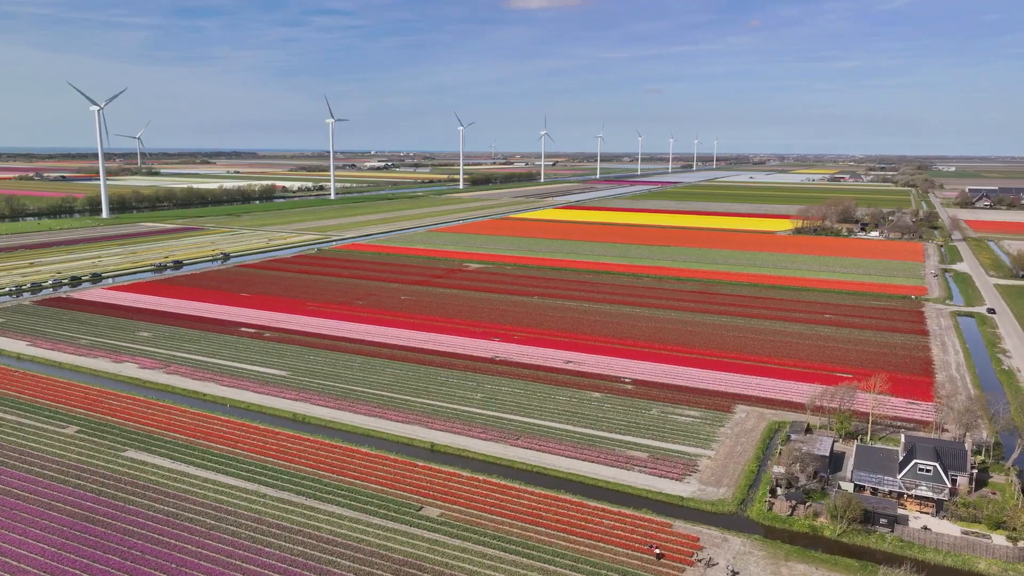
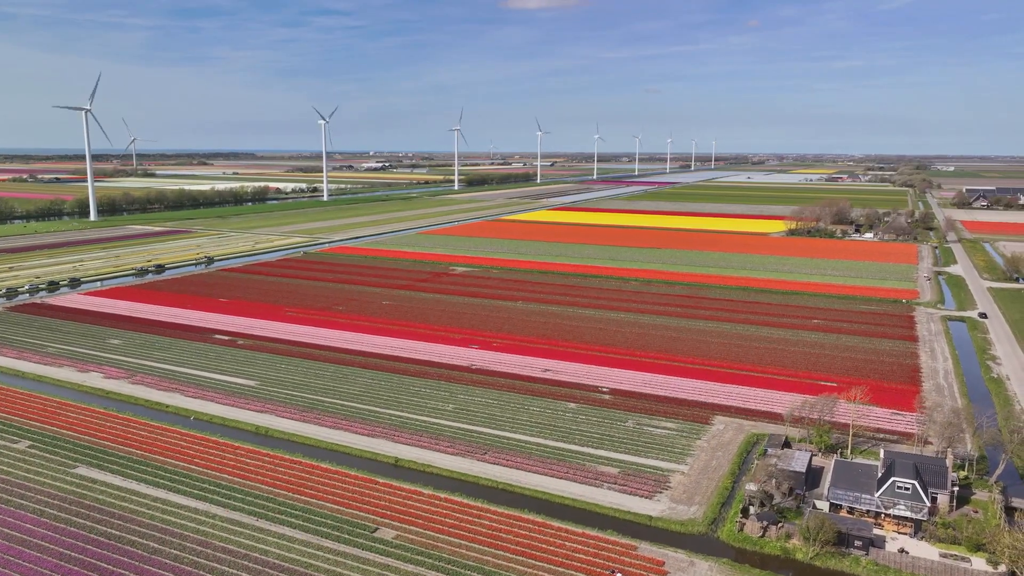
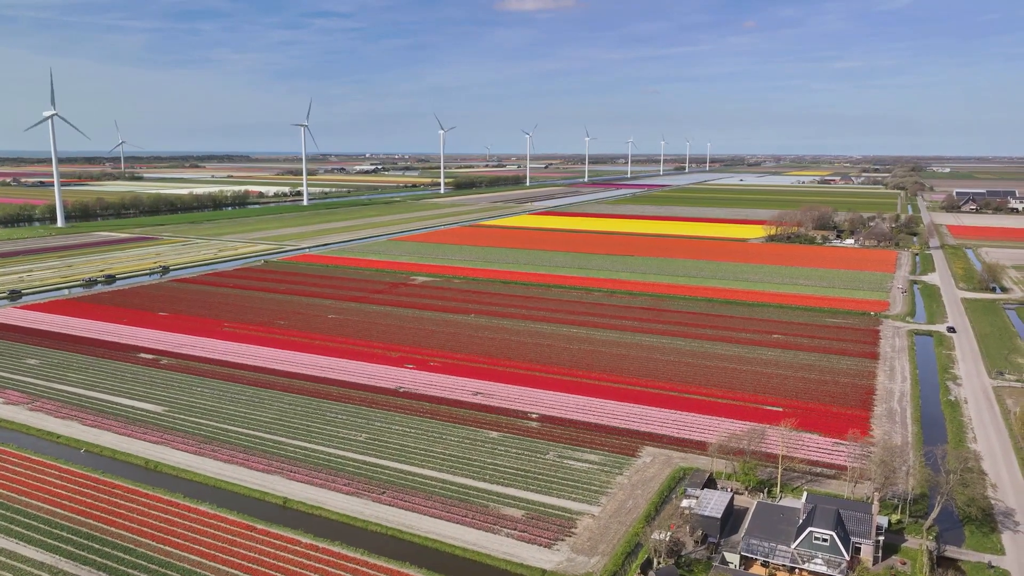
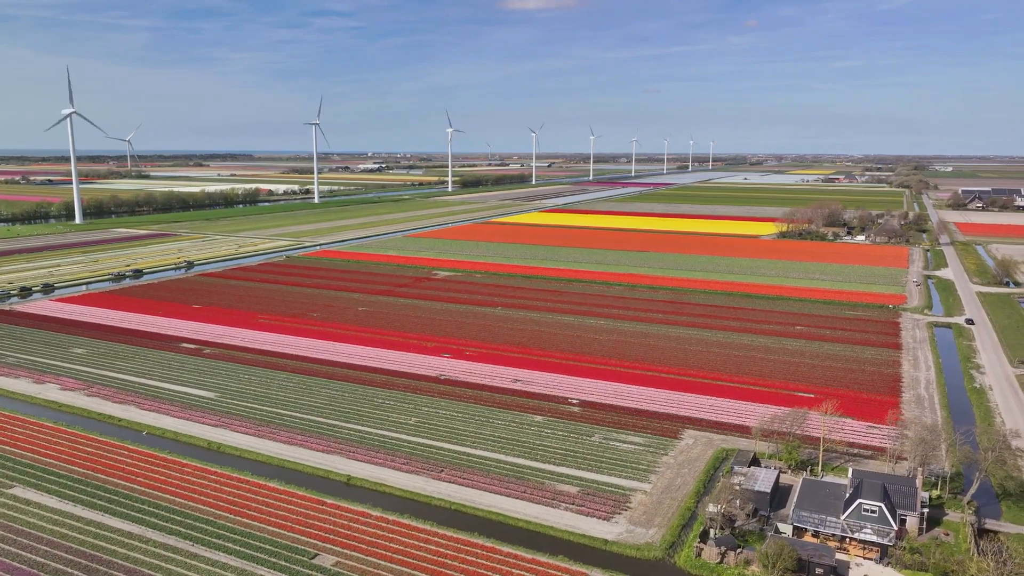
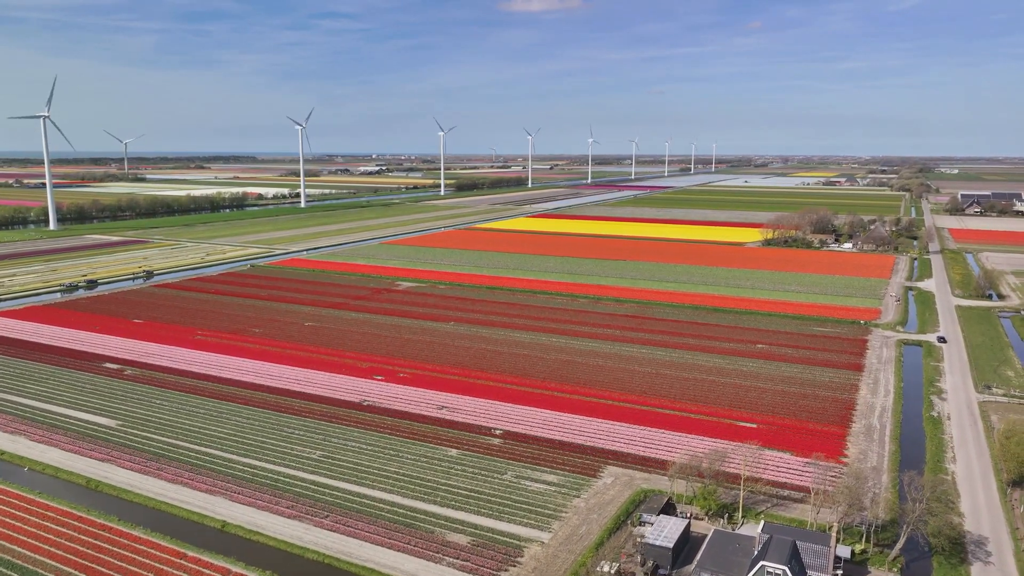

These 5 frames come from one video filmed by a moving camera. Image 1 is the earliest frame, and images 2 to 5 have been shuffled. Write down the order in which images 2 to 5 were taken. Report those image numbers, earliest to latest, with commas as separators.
2, 4, 3, 5
